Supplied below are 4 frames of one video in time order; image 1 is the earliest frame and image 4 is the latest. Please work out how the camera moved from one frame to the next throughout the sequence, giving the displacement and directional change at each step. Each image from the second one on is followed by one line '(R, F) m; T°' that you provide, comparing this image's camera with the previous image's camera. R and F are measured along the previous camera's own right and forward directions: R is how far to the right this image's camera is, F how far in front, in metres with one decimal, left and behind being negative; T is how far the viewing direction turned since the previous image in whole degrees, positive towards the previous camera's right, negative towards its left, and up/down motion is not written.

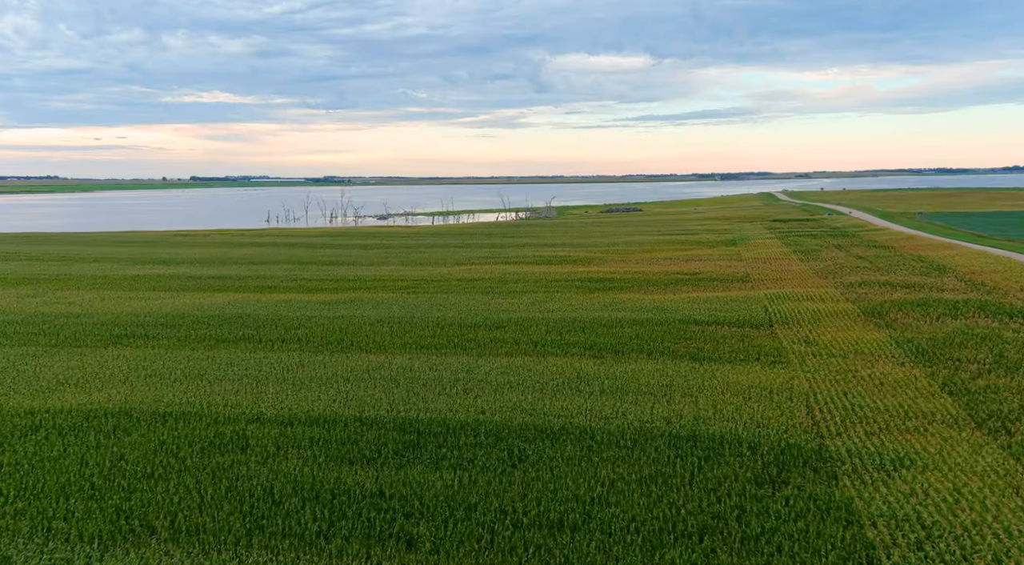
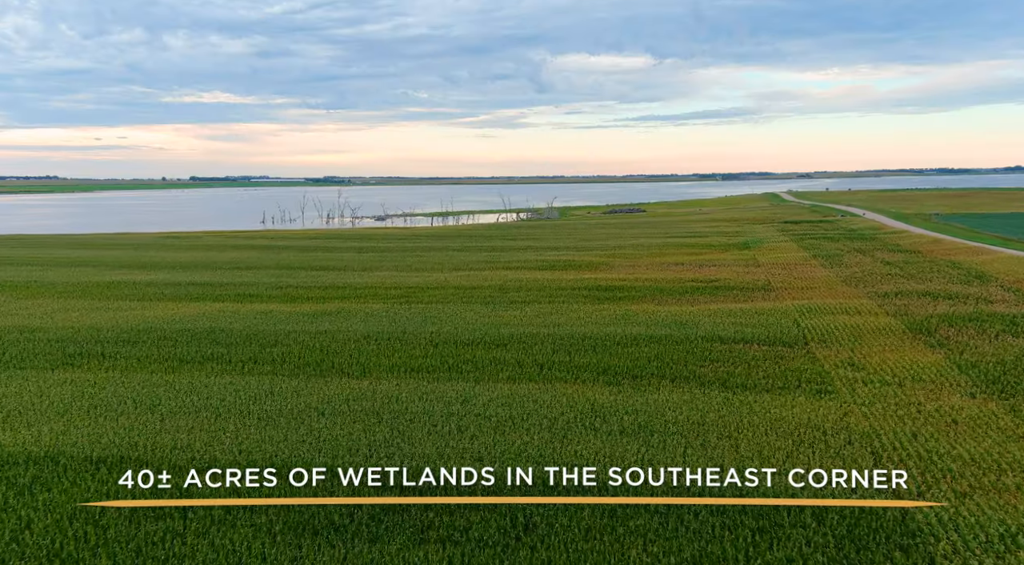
(0.0, +2.1) m; 0°
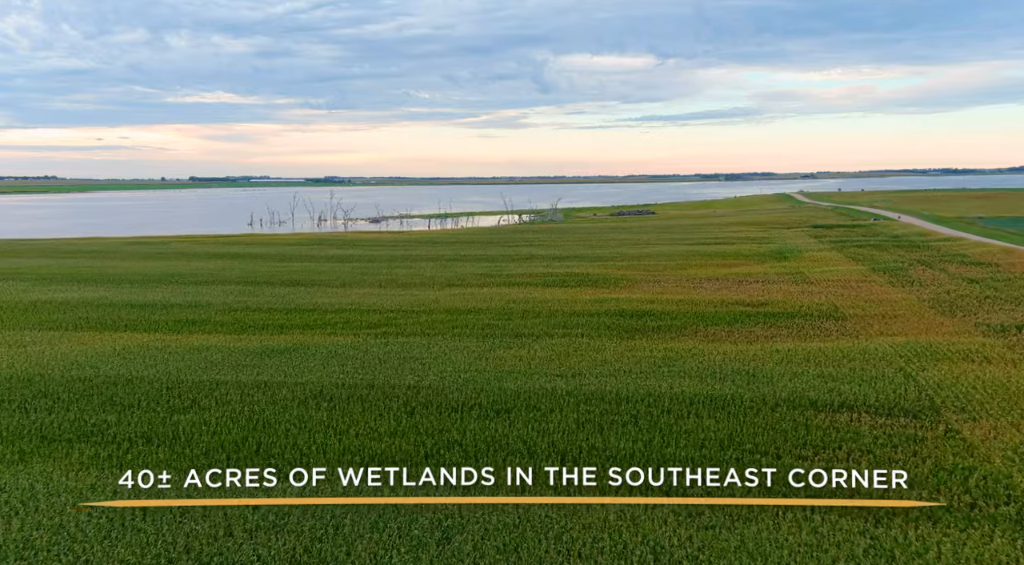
(-0.1, +4.9) m; 0°
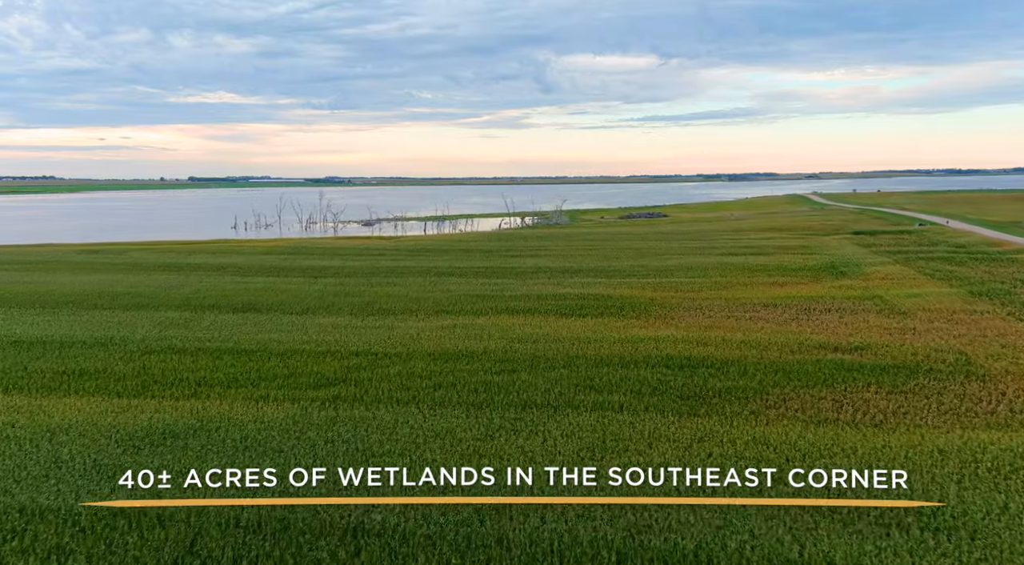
(-0.1, +5.6) m; 0°
